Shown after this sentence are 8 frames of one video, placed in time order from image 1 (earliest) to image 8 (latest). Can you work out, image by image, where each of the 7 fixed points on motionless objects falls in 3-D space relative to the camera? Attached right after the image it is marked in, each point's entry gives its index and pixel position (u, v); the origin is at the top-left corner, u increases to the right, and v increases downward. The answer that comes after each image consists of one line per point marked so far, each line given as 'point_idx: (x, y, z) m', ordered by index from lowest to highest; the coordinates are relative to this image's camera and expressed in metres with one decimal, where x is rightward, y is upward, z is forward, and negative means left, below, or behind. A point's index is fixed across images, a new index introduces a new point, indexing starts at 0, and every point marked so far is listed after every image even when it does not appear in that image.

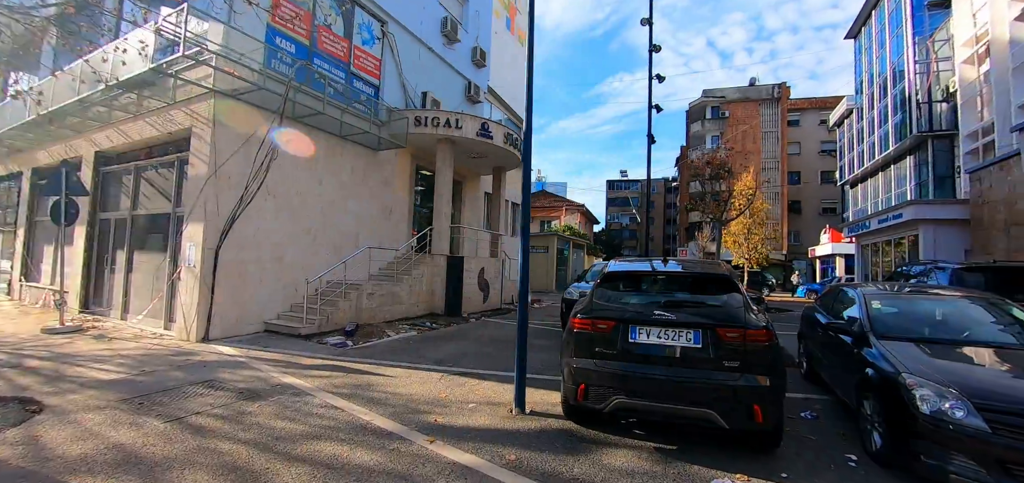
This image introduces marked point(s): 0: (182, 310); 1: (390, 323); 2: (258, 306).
0: (-6.0, -1.2, +7.9) m
1: (-2.9, -1.9, +9.8) m
2: (-5.0, -1.3, +8.5) m
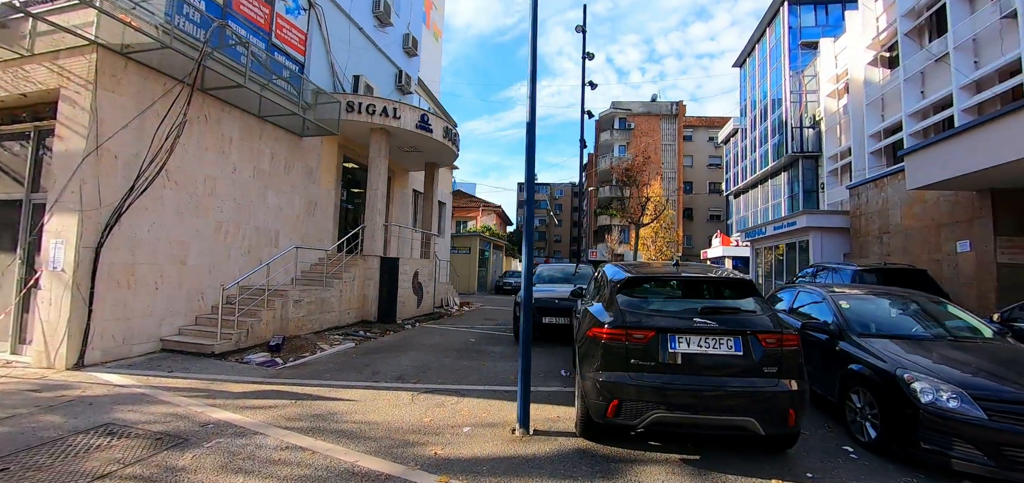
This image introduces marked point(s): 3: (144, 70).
0: (-6.5, -1.2, +6.0) m
1: (-3.9, -1.9, +8.6) m
2: (-5.7, -1.3, +6.8) m
3: (-5.7, +2.7, +6.6) m
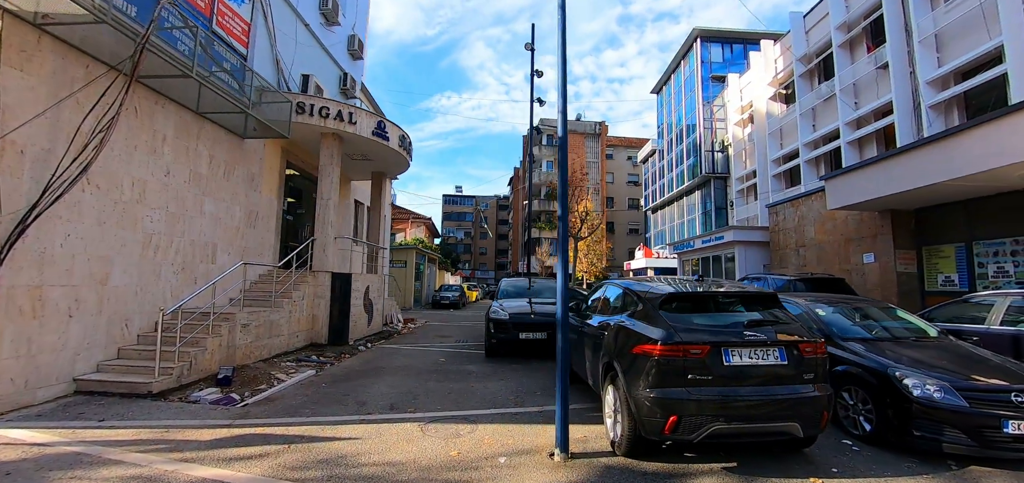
0: (-6.4, -1.4, +4.5) m
1: (-4.4, -2.1, +7.6) m
2: (-5.8, -1.5, +5.5) m
3: (-5.7, +2.5, +5.4) m
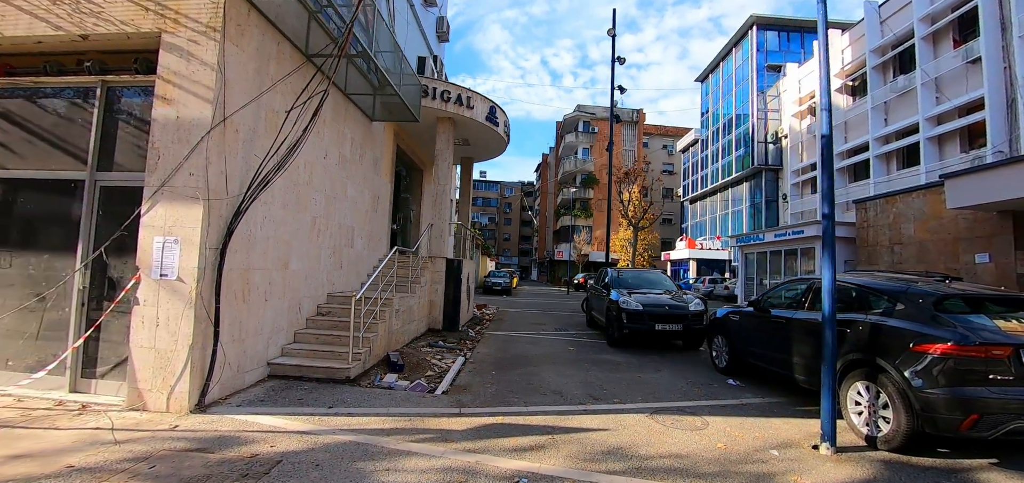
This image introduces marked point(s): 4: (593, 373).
0: (-3.8, -1.2, +4.4) m
1: (-1.8, -1.9, +7.5) m
2: (-3.2, -1.3, +5.4) m
3: (-3.1, +2.7, +5.2) m
4: (+1.2, -2.1, +6.6) m
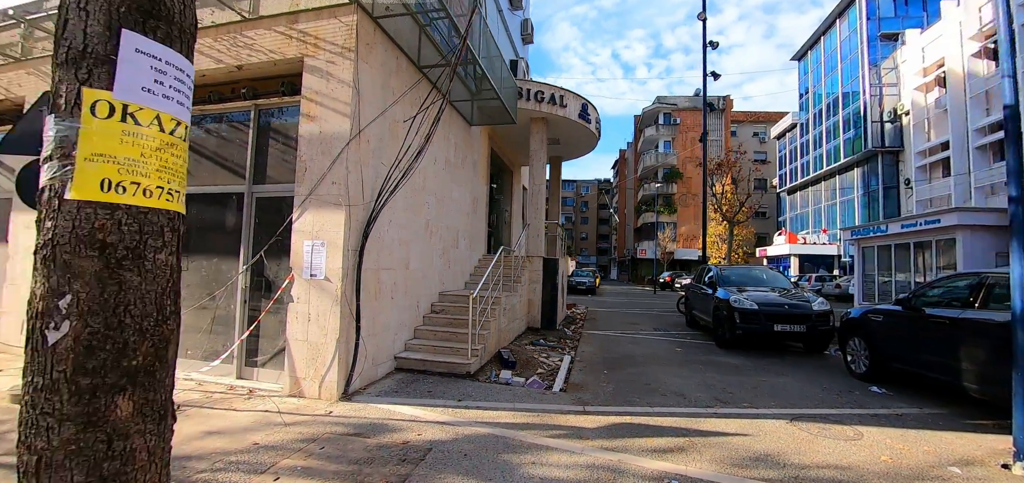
0: (-2.4, -1.3, +4.9) m
1: (+0.1, -1.9, +7.7) m
2: (-1.7, -1.3, +5.8) m
3: (-1.7, +2.7, +5.6) m
4: (+2.9, -2.0, +6.3) m
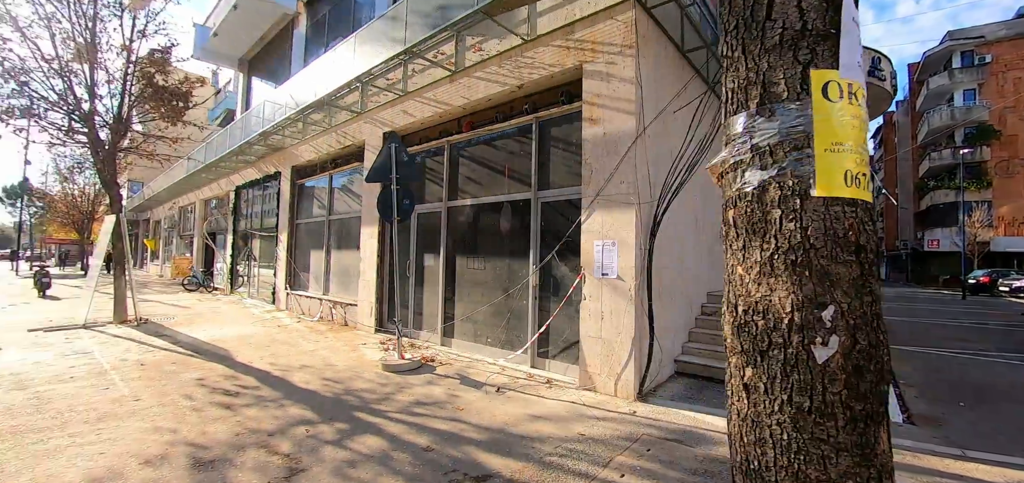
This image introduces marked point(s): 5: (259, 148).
0: (+1.0, -1.2, +5.1) m
1: (+4.5, -1.8, +6.5) m
2: (+2.1, -1.3, +5.5) m
3: (+1.9, +2.7, +5.3) m
4: (+6.4, -1.8, +4.0) m
5: (-7.0, +2.6, +11.8) m
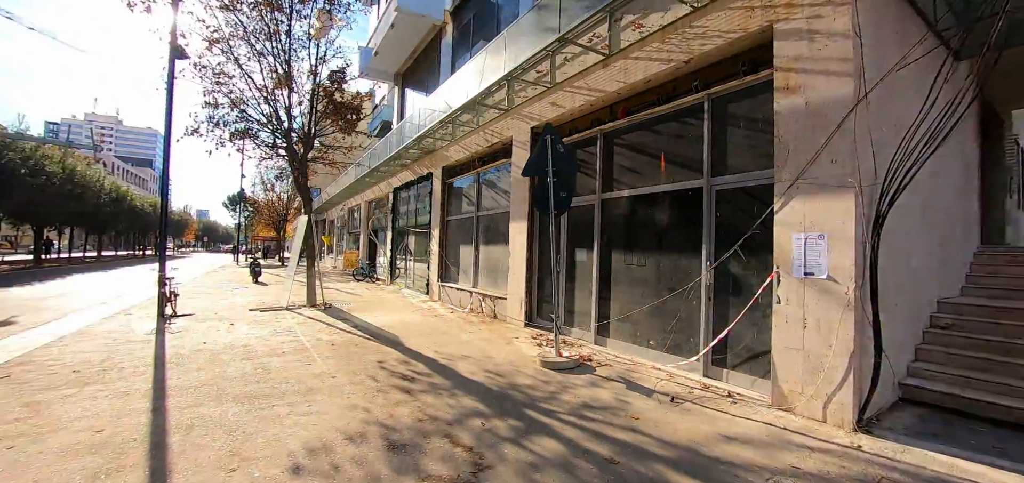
0: (+2.9, -1.2, +4.2) m
1: (+6.6, -1.7, +4.6) m
2: (+4.0, -1.2, +4.4) m
3: (+3.7, +2.8, +4.2) m
4: (+7.8, -1.7, +1.7) m
5: (-3.0, +2.7, +12.9) m
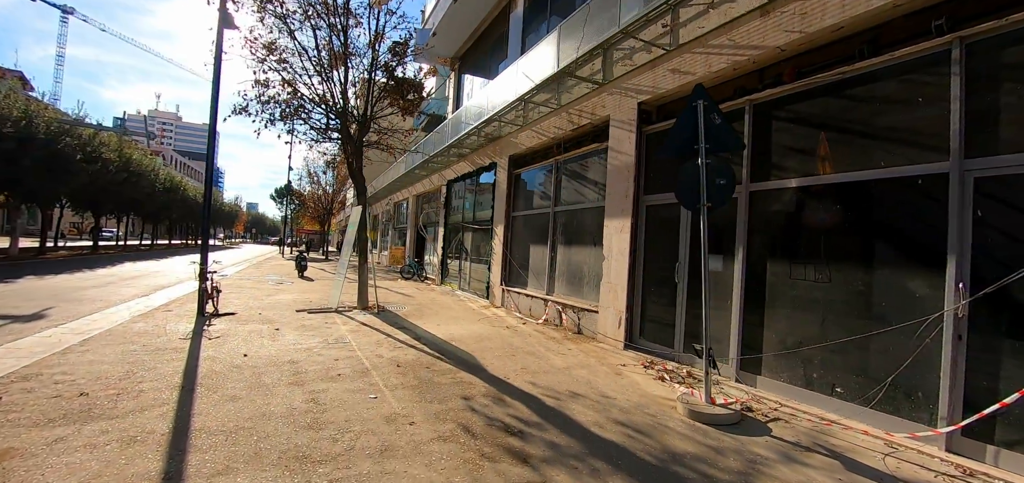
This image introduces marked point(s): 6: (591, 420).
0: (+4.1, -1.3, +2.5) m
1: (+7.8, -1.9, +2.6) m
2: (+5.3, -1.3, +2.5) m
3: (+5.1, +2.6, +2.3) m
4: (+8.8, -2.0, -0.4) m
5: (-1.0, +2.8, +11.5) m
6: (+0.8, -1.7, +4.0) m
